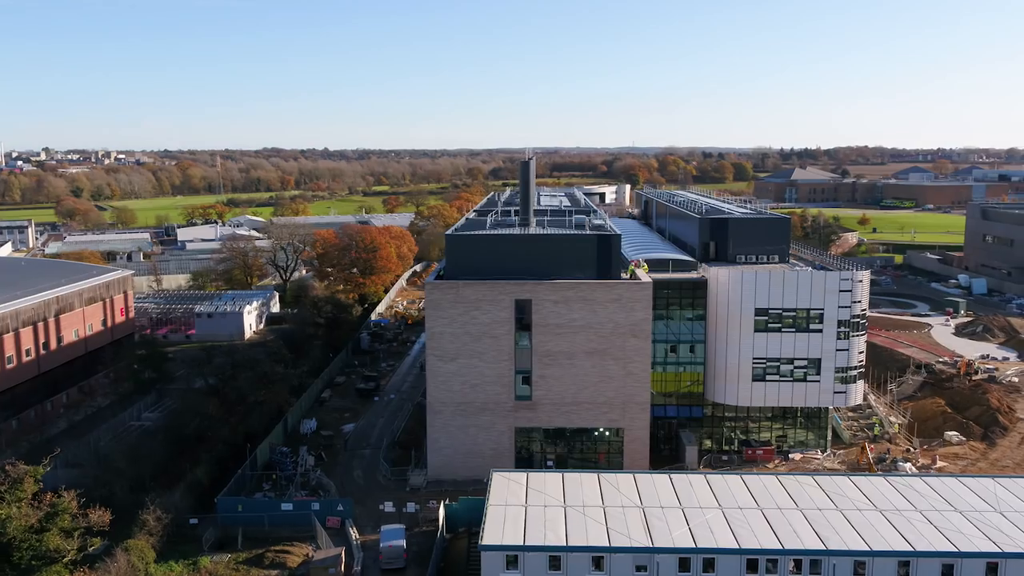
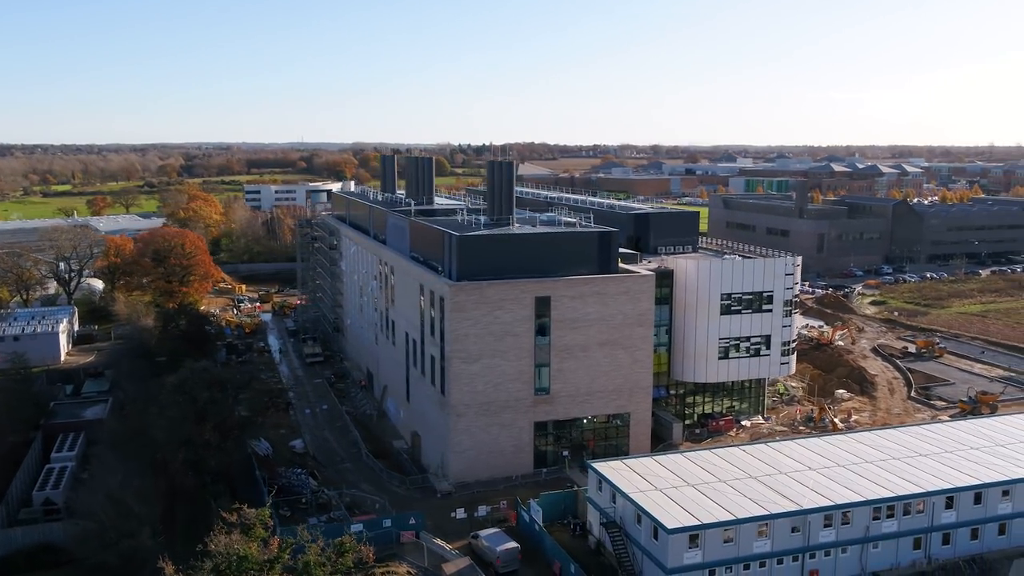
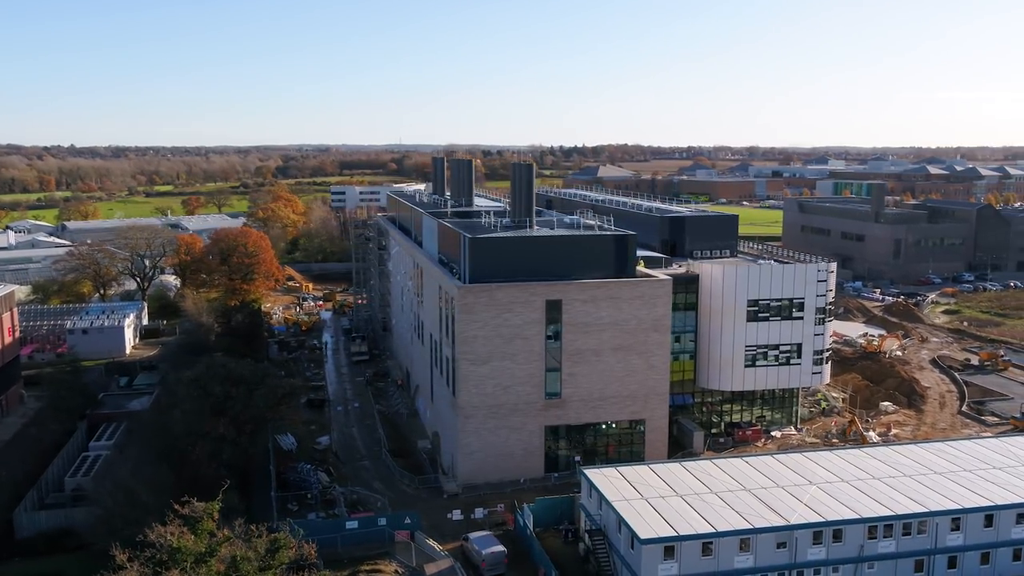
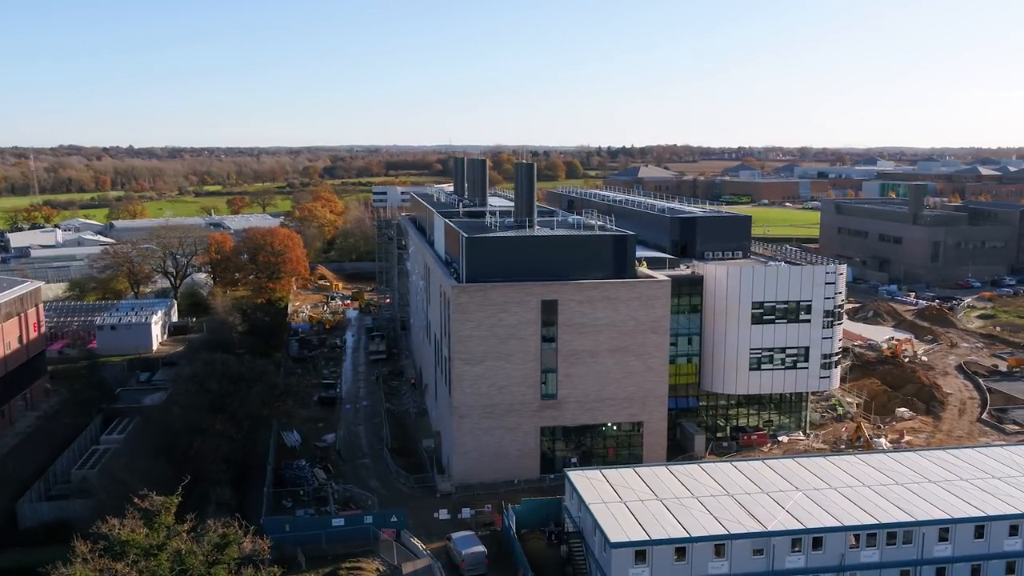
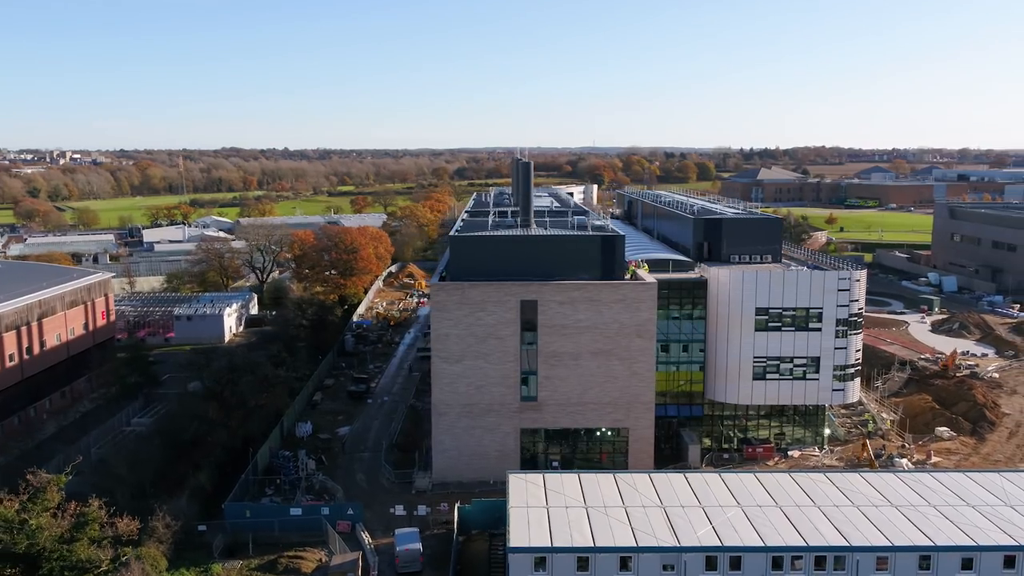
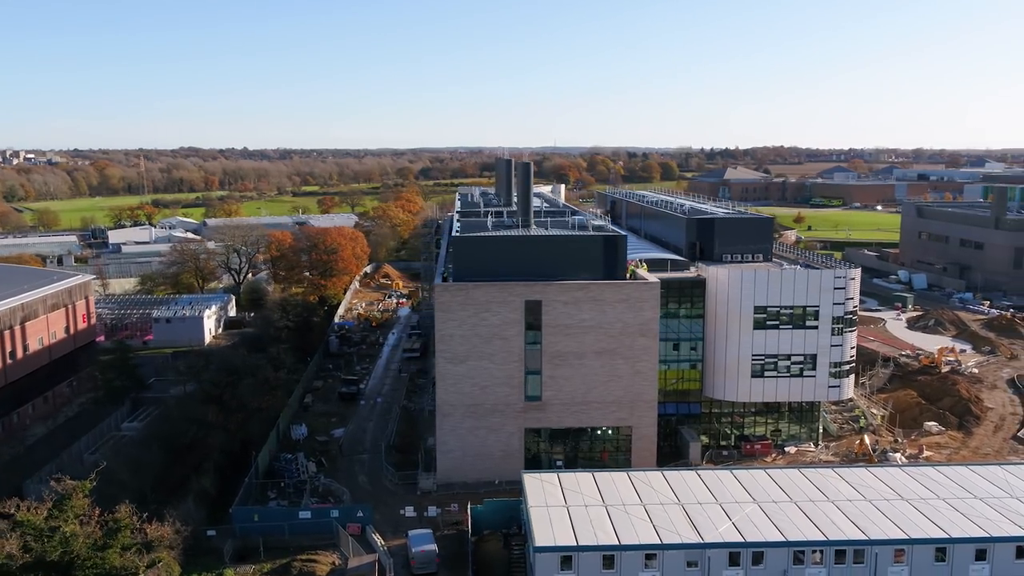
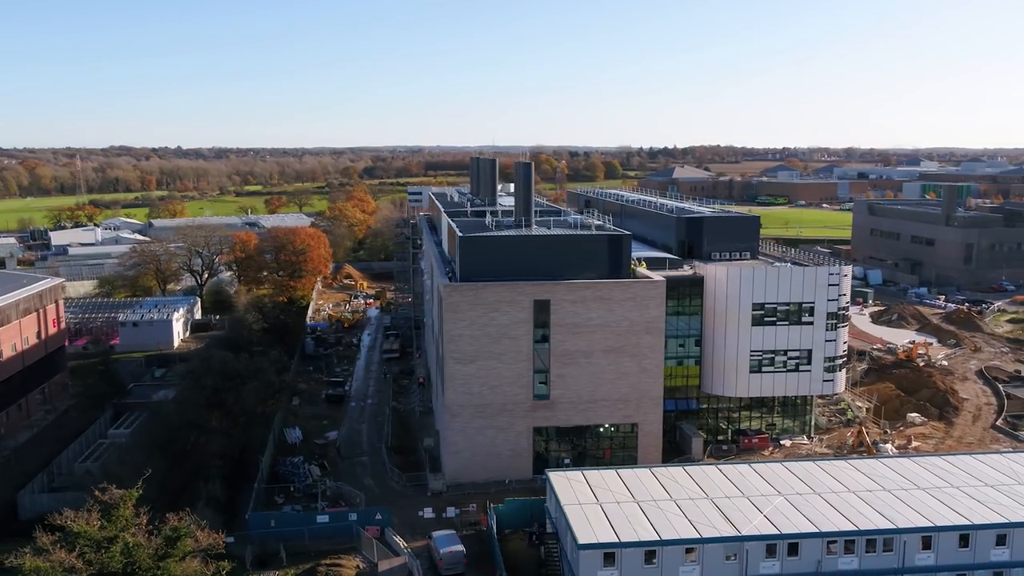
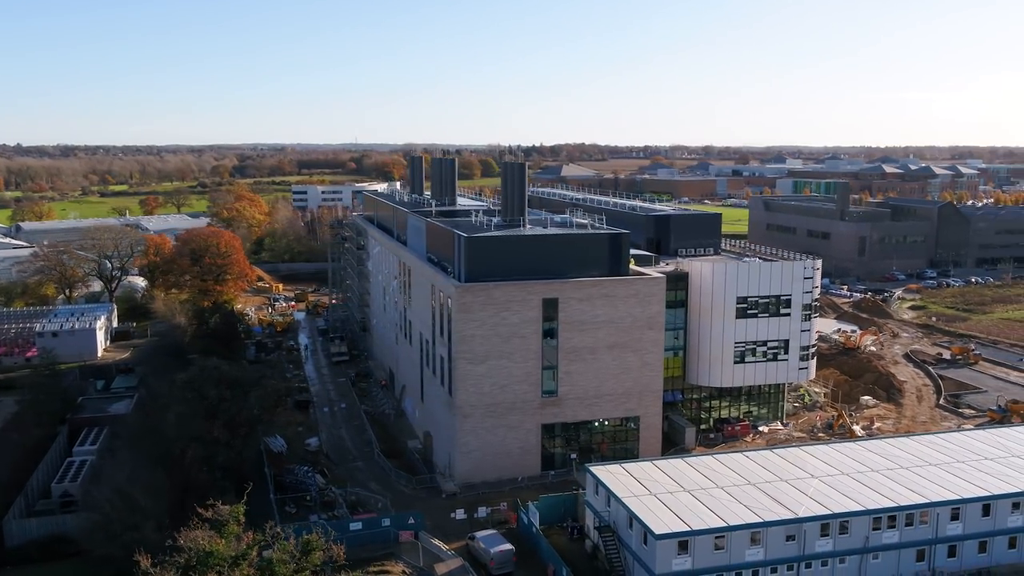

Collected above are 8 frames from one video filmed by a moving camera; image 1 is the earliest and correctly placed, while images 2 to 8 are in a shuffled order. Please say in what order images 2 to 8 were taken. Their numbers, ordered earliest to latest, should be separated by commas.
5, 6, 7, 4, 3, 8, 2
